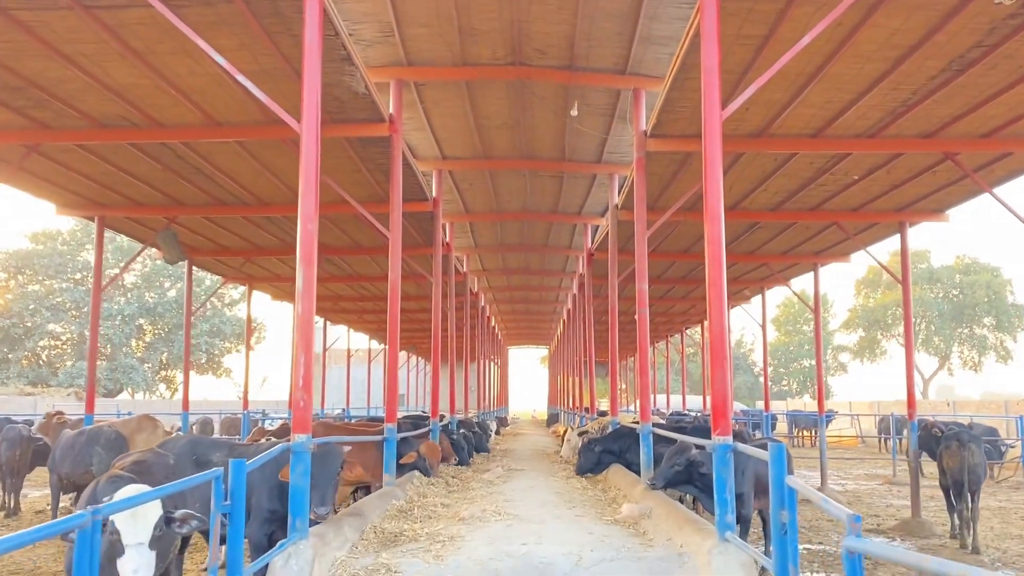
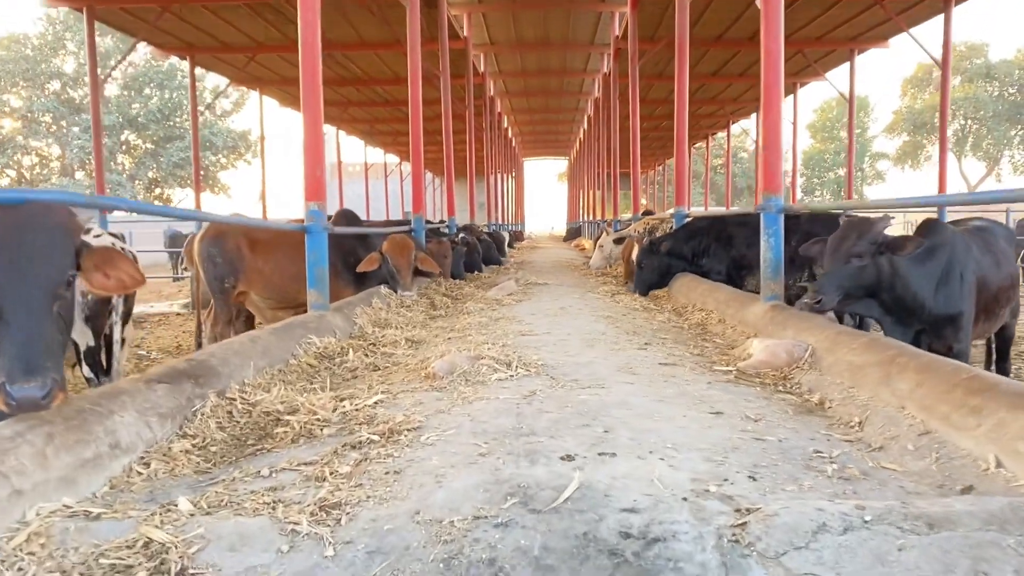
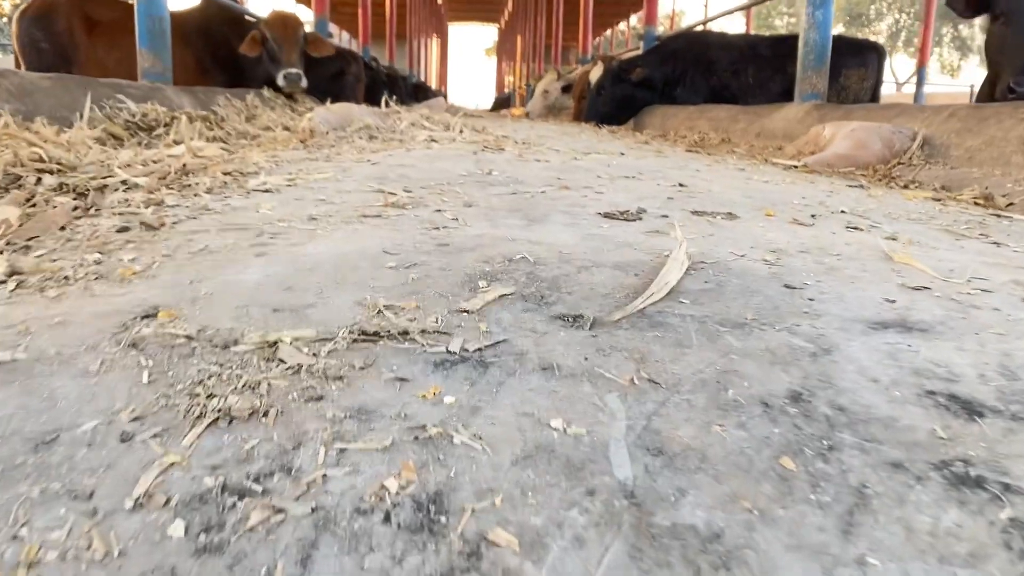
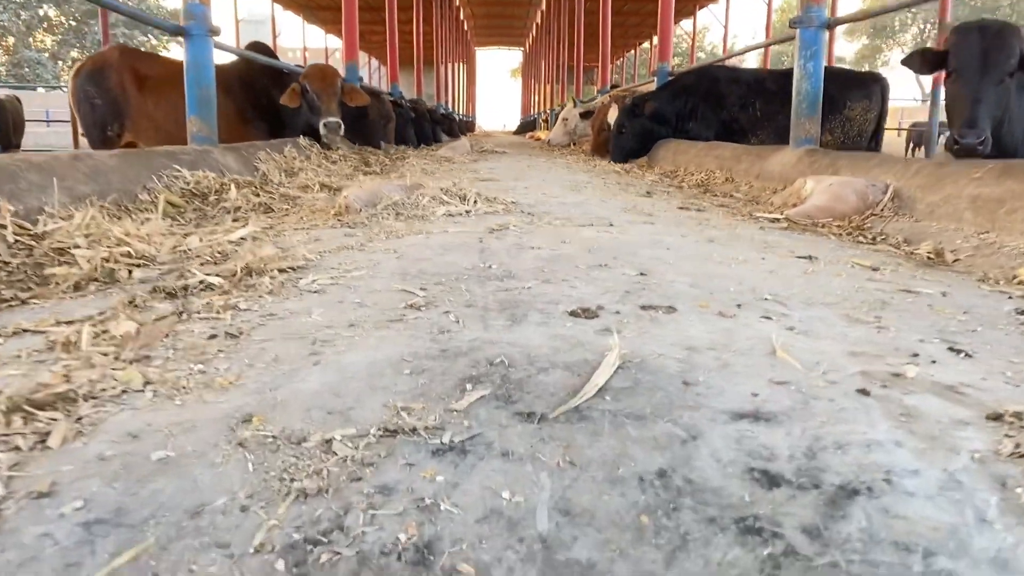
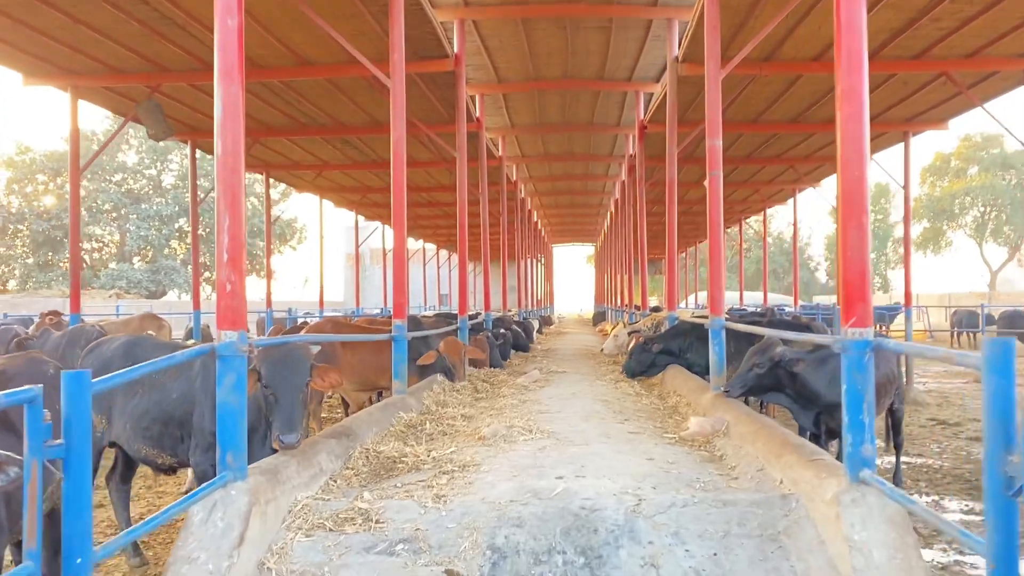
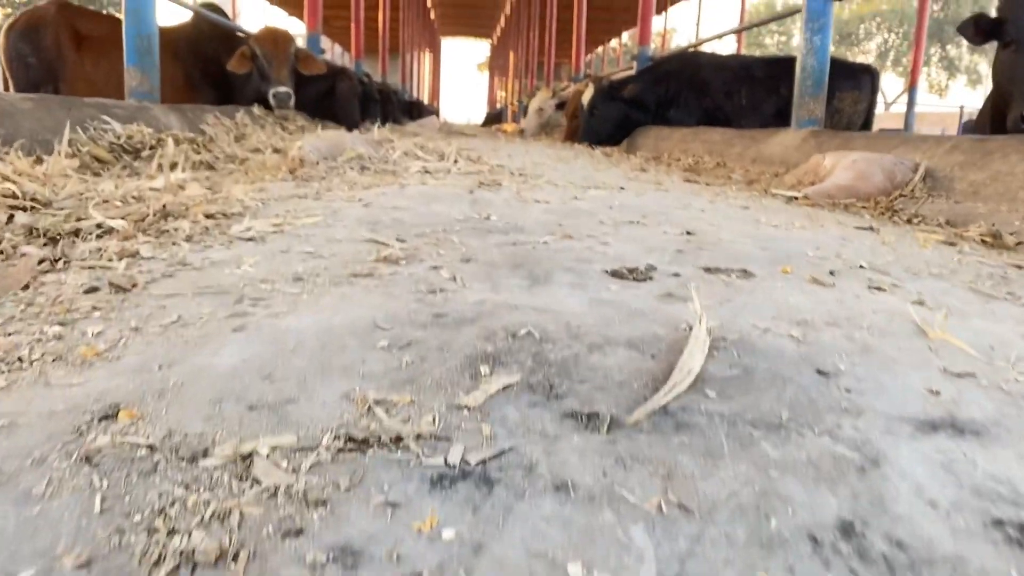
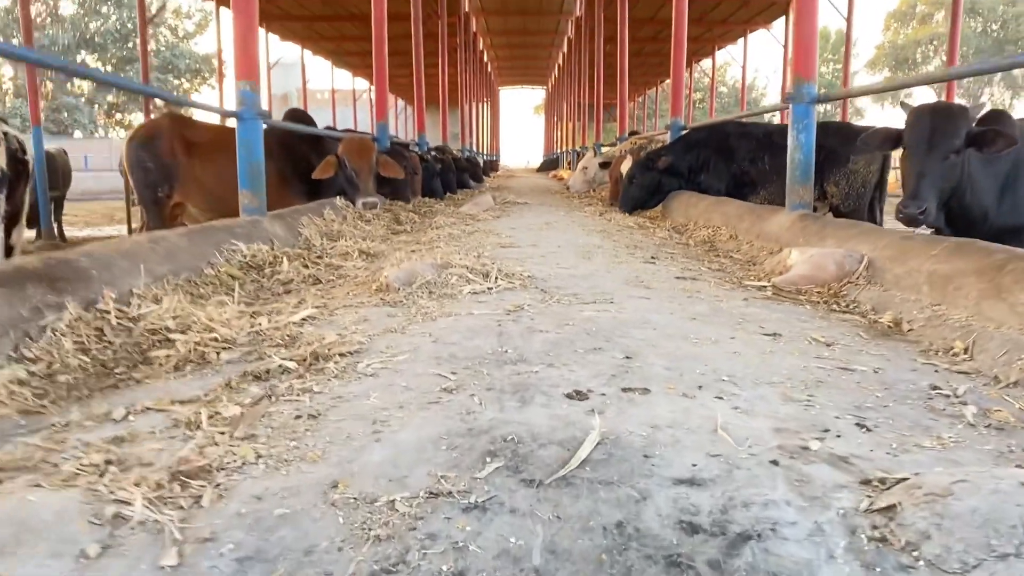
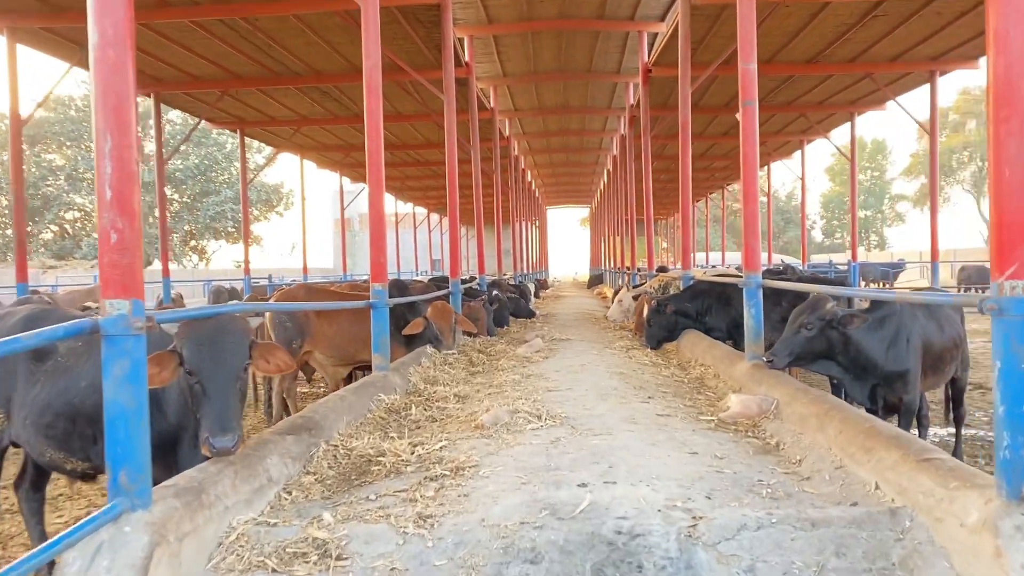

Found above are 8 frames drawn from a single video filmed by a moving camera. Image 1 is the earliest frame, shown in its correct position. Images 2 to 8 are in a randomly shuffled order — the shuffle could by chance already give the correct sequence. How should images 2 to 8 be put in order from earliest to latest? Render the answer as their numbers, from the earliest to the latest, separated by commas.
5, 8, 2, 7, 4, 3, 6
